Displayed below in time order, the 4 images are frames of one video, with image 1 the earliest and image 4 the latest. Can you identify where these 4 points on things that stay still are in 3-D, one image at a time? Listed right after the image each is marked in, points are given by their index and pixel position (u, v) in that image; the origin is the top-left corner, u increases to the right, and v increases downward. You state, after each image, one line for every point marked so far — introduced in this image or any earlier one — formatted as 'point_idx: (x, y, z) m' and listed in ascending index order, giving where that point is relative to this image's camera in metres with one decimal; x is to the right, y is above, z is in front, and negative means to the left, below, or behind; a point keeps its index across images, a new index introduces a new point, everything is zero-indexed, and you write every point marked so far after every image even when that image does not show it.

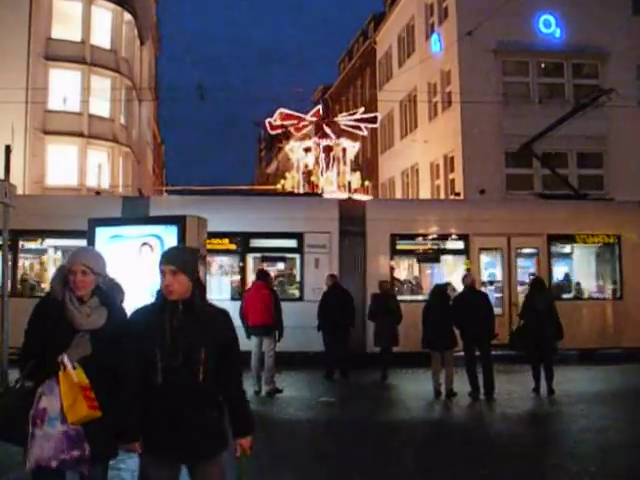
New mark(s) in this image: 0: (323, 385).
0: (+0.1, -2.5, +15.8) m
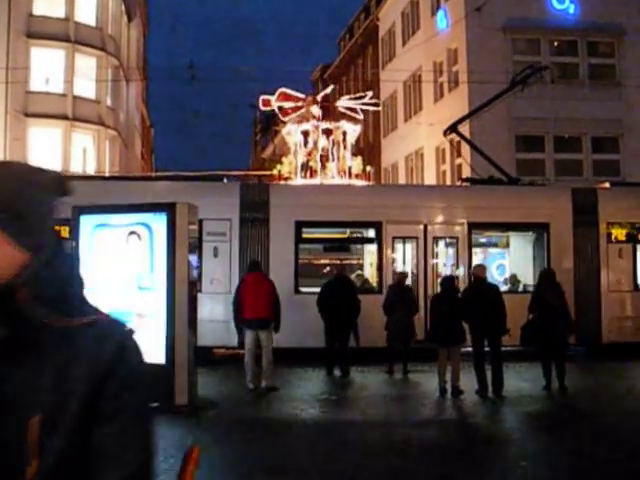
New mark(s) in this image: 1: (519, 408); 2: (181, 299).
0: (+0.1, -2.4, +14.9) m
1: (+2.9, -2.4, +13.1) m
2: (-1.9, -0.8, +12.8) m
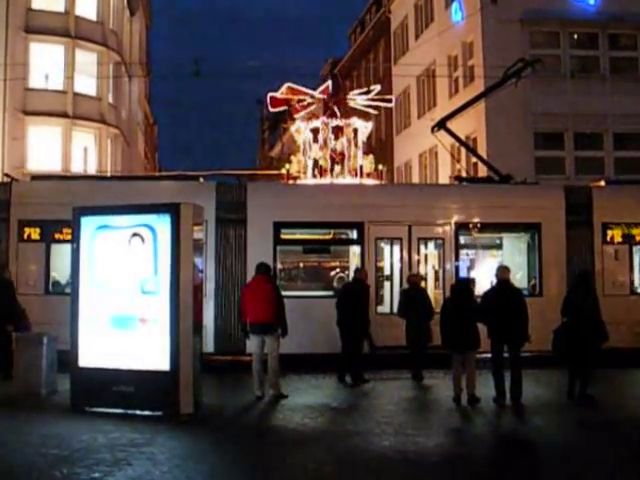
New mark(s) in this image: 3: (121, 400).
0: (+0.2, -2.4, +14.2) m
1: (+3.0, -2.5, +12.4) m
2: (-1.8, -0.9, +12.2) m
3: (-2.7, -2.2, +12.3) m
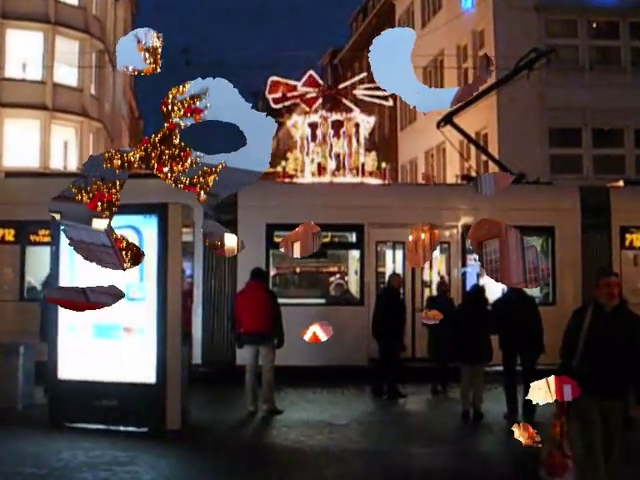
0: (+0.2, -2.5, +13.1) m
1: (+3.0, -2.5, +11.2) m
2: (-1.8, -0.9, +11.0) m
3: (-2.7, -2.2, +11.1) m
